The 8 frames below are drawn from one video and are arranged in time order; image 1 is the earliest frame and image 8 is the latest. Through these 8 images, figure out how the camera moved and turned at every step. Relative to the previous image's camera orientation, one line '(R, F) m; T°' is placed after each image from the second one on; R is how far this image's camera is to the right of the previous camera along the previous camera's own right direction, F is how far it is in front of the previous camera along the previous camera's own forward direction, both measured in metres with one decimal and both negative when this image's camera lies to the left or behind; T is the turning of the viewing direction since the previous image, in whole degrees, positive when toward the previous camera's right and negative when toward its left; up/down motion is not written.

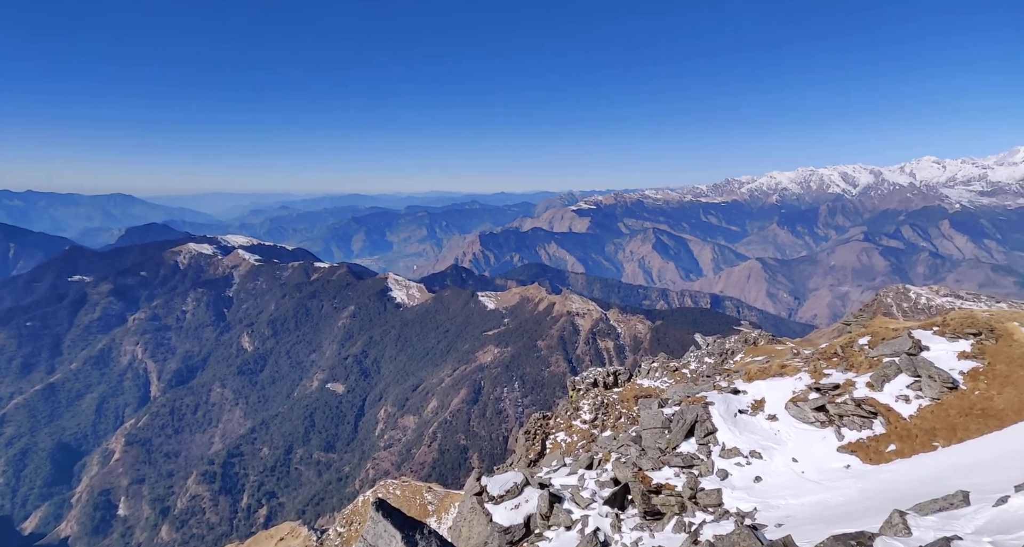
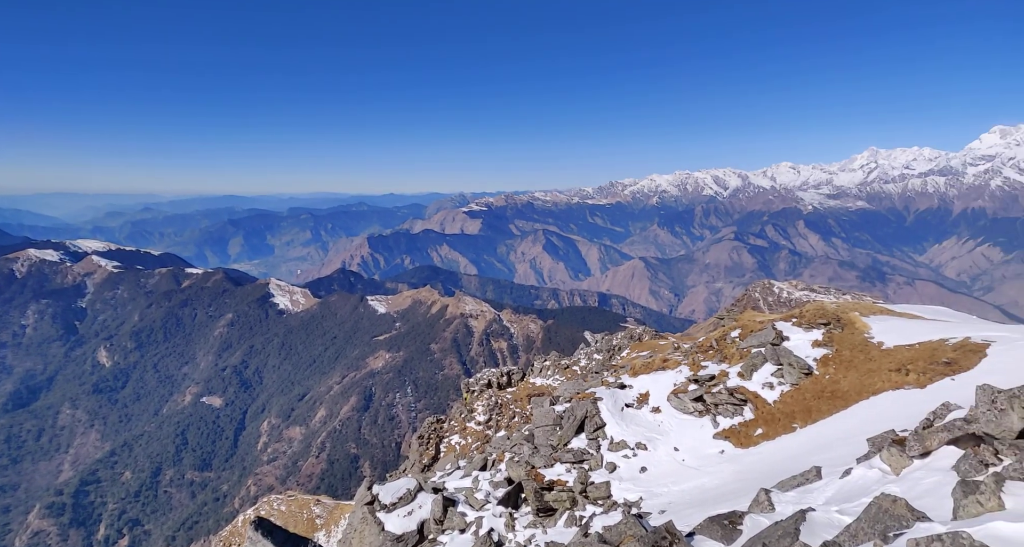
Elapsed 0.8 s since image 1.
(+3.4, -16.0) m; +9°
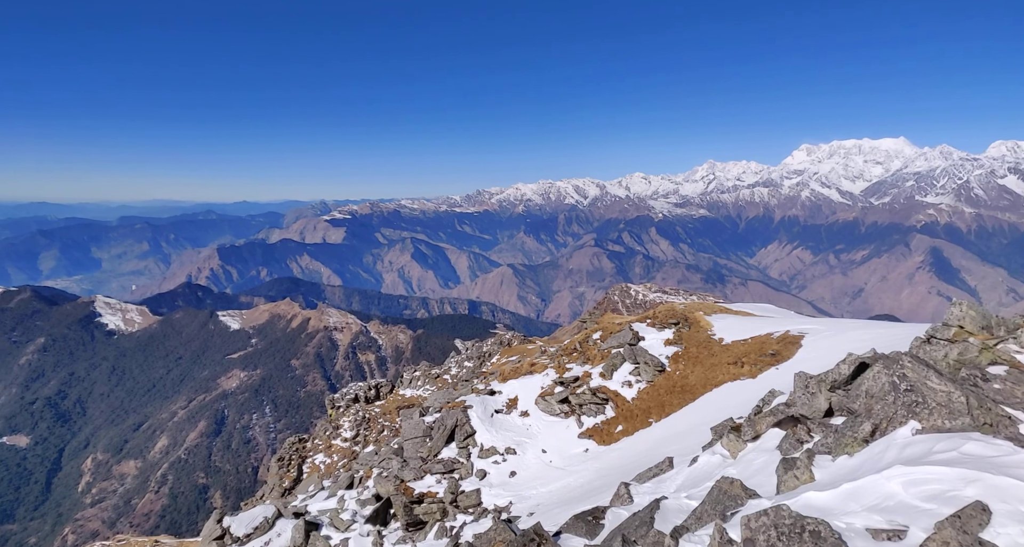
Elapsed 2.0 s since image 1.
(-0.3, +2.7) m; +11°
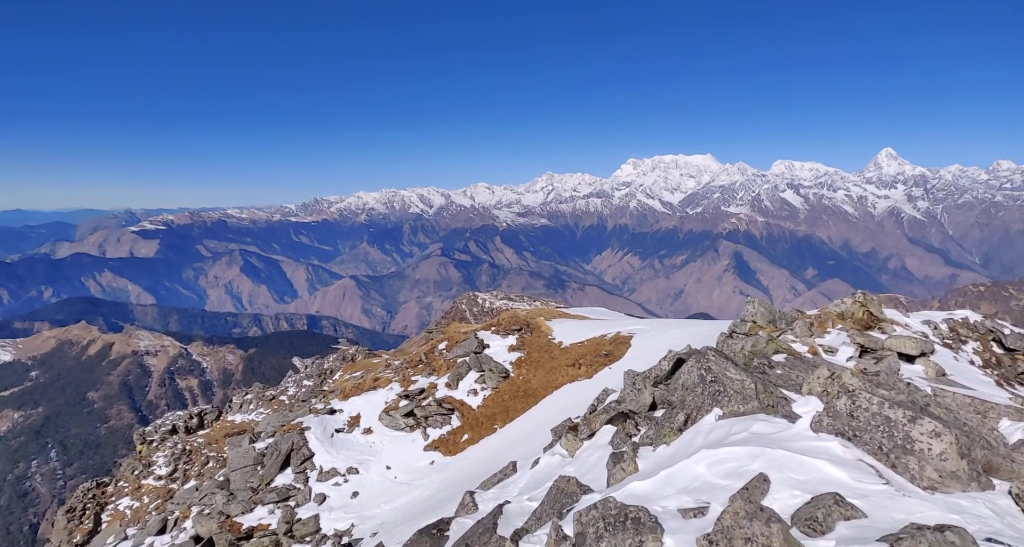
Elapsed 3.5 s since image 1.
(+1.9, -1.8) m; +13°
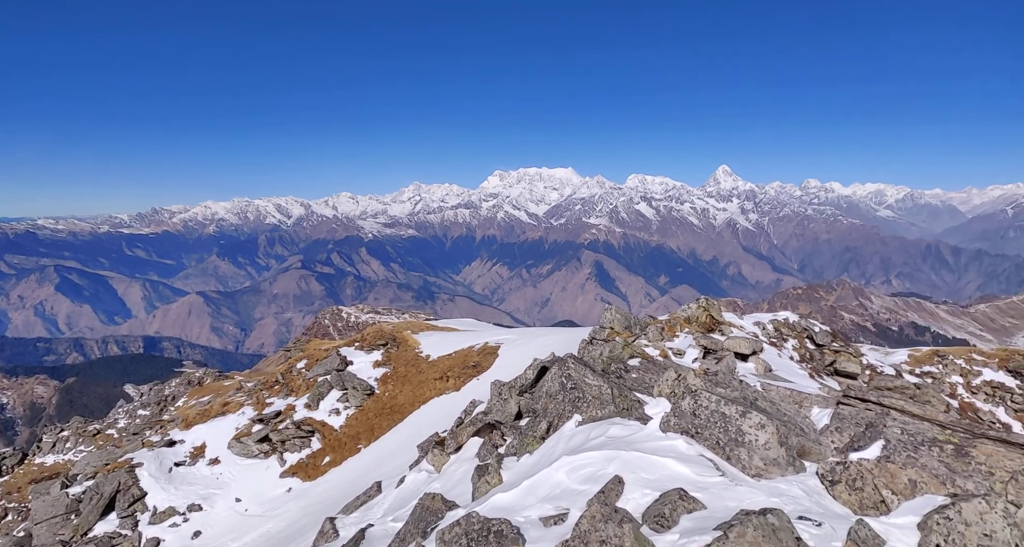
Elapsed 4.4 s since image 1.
(+0.7, -0.6) m; +11°
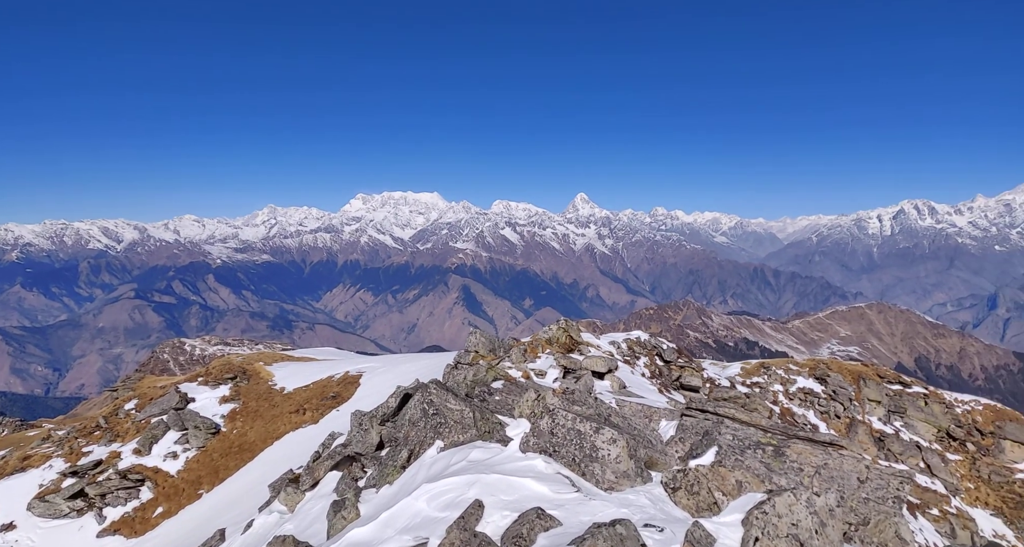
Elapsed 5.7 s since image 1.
(+0.8, -0.5) m; +11°
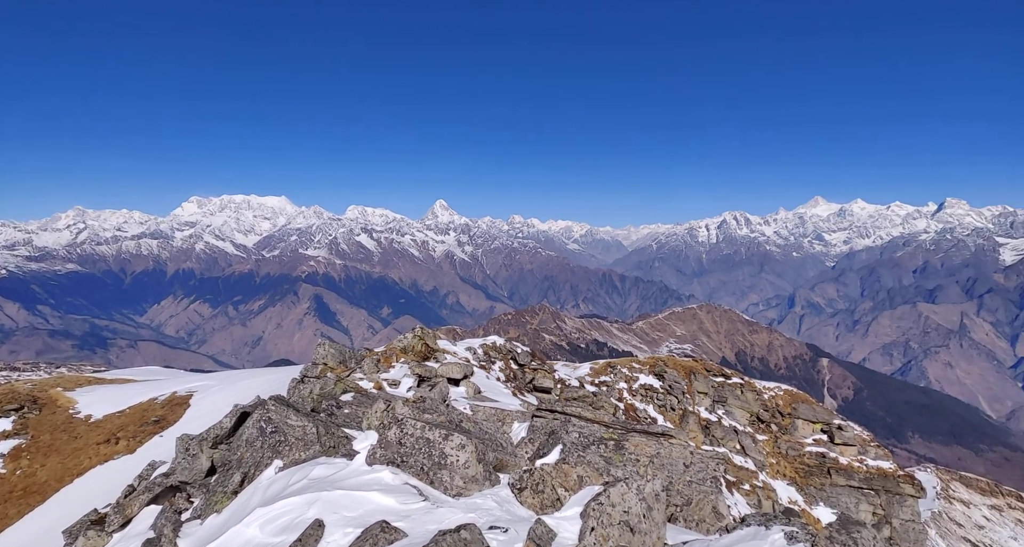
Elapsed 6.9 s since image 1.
(+1.0, +0.1) m; +11°
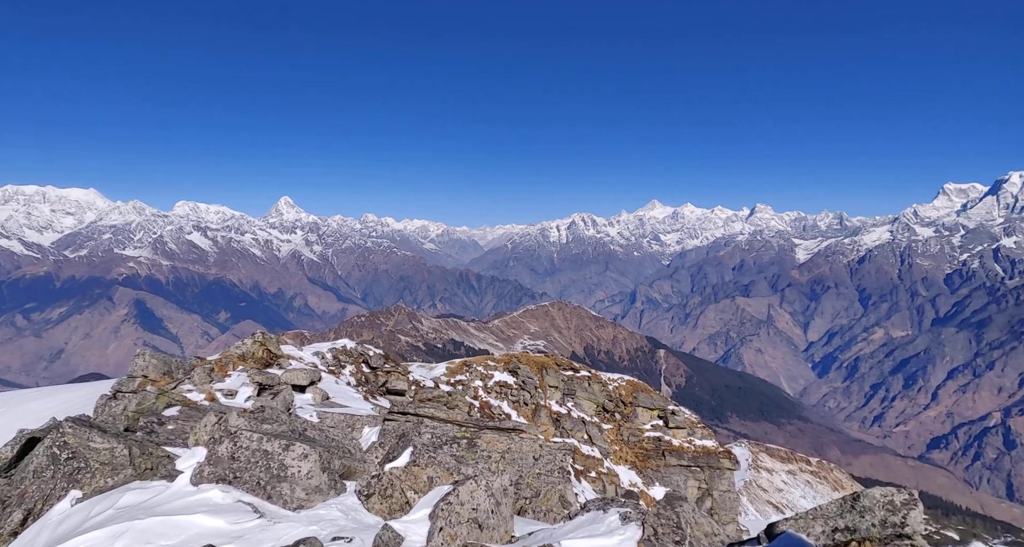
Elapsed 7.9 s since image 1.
(+0.8, +1.4) m; +12°
